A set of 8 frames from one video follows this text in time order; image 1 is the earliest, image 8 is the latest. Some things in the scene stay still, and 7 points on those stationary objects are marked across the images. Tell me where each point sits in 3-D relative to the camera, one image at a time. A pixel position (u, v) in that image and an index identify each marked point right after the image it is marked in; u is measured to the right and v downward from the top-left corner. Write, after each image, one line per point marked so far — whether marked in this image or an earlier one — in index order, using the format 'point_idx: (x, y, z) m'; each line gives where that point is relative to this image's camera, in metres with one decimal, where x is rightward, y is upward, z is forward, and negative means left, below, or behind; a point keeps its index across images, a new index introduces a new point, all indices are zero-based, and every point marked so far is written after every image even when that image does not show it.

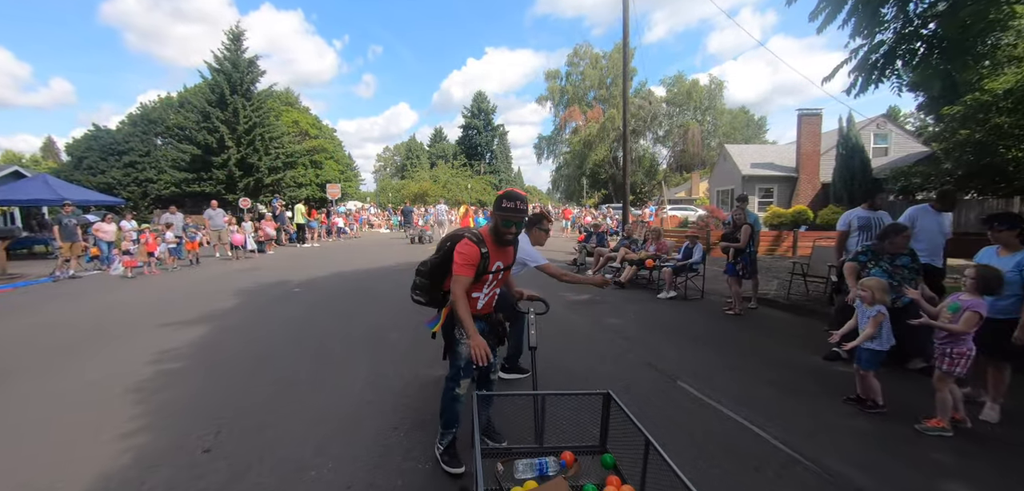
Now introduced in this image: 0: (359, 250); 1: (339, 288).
0: (-6.4, -0.2, +17.7) m
1: (-3.7, -0.9, +9.0) m
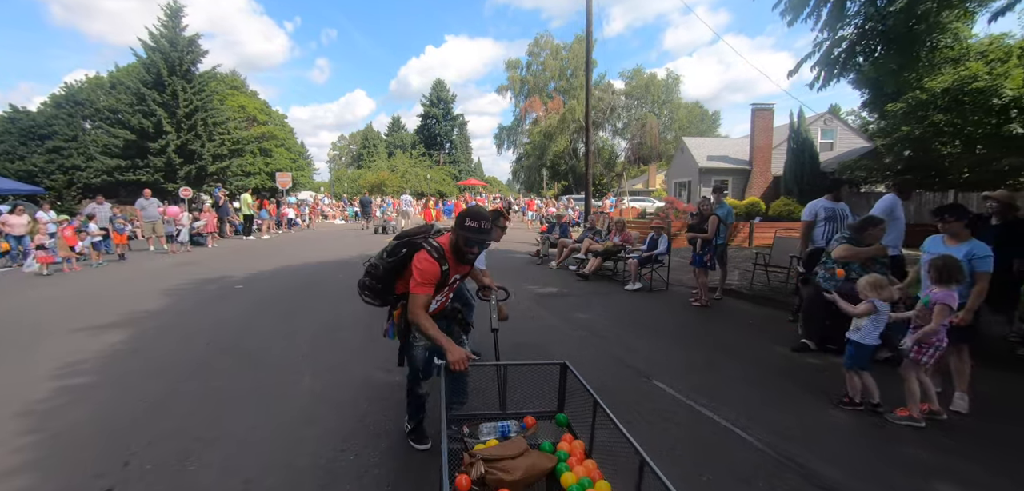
0: (-7.9, +0.1, +16.7) m
1: (-4.4, -0.8, +8.3) m
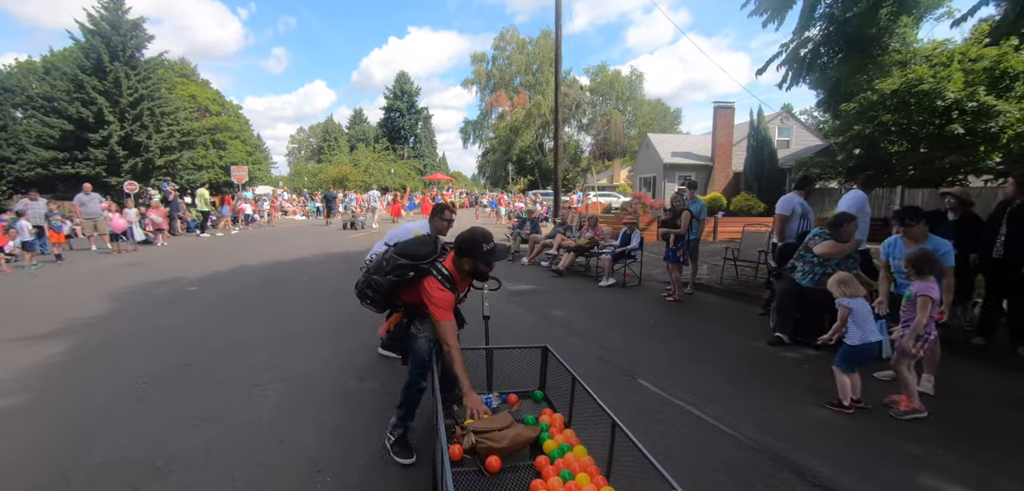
0: (-9.0, +0.2, +15.9) m
1: (-4.9, -0.7, +7.8) m
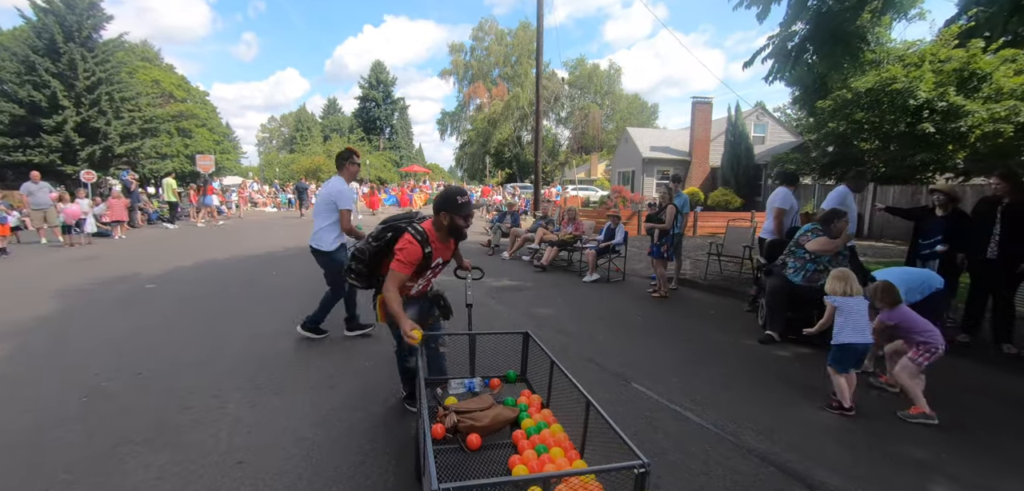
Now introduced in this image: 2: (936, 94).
0: (-9.7, +0.5, +15.1) m
1: (-5.2, -0.6, +7.3) m
2: (+13.5, +4.8, +13.4) m
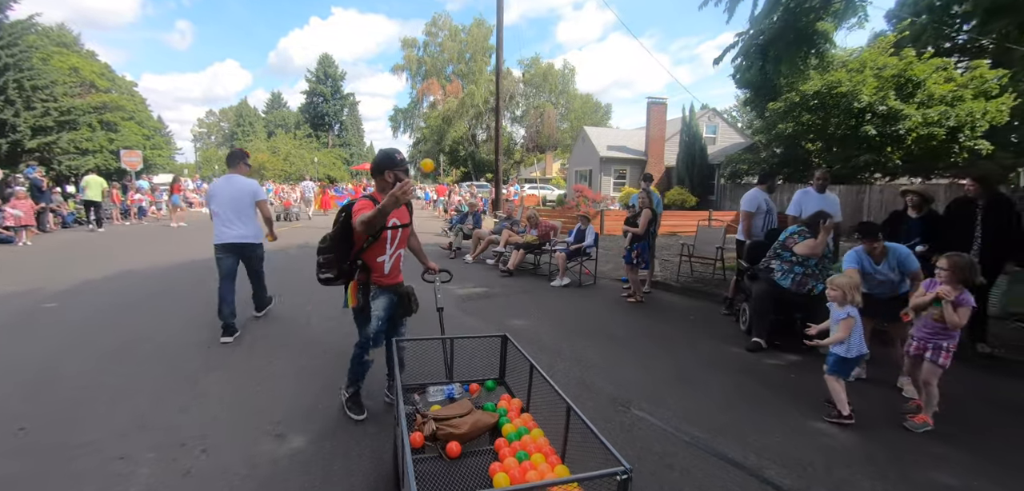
0: (-11.0, +0.3, +13.6) m
1: (-5.7, -0.8, +6.3) m
2: (+12.2, +4.9, +14.3) m
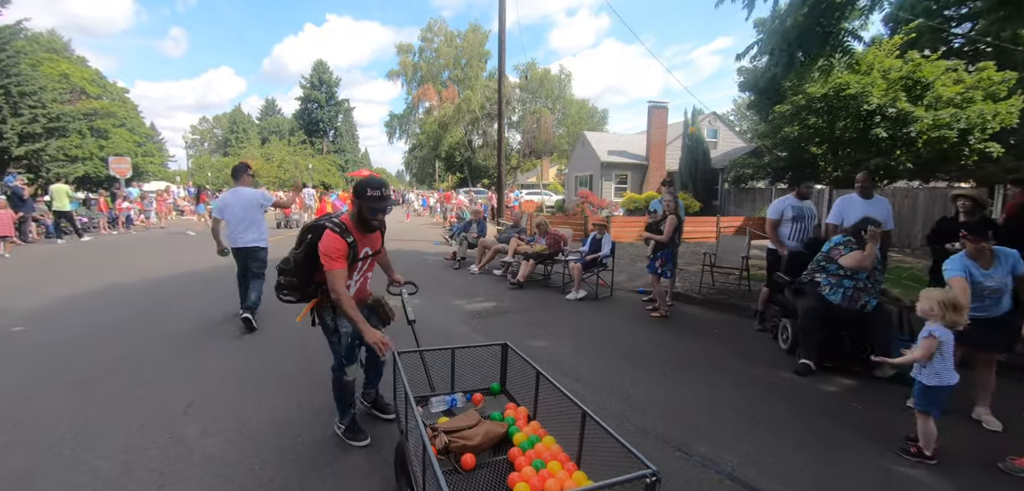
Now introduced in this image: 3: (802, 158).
0: (-10.9, 0.0, +13.0) m
1: (-5.5, -1.0, +5.8) m
2: (+12.3, +4.8, +14.0) m
3: (+11.4, +3.4, +16.8) m
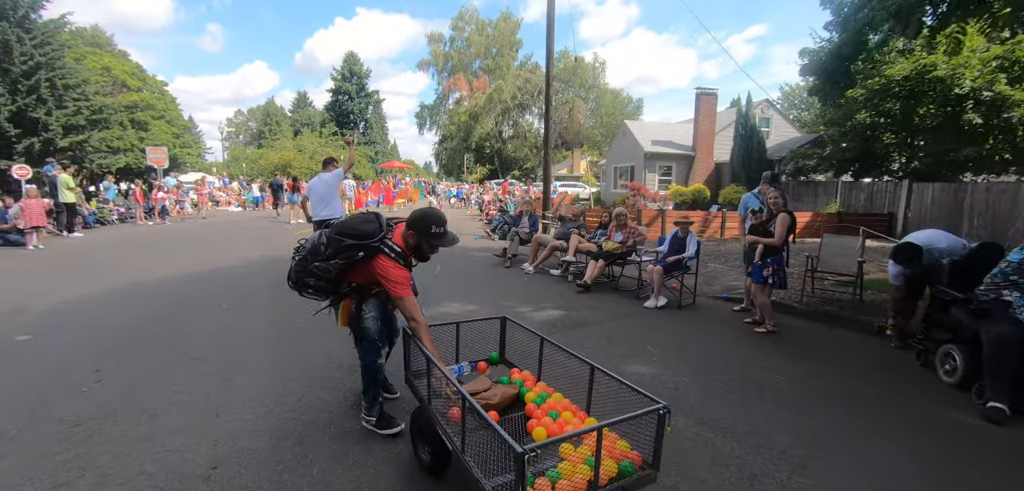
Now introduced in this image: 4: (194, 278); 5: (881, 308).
0: (-9.6, +0.2, +12.7) m
1: (-4.6, -0.9, +5.2) m
2: (+13.7, +4.8, +12.3) m
3: (+12.9, +3.5, +15.2) m
4: (-5.2, -0.6, +7.0) m
5: (+4.9, -0.8, +5.6) m
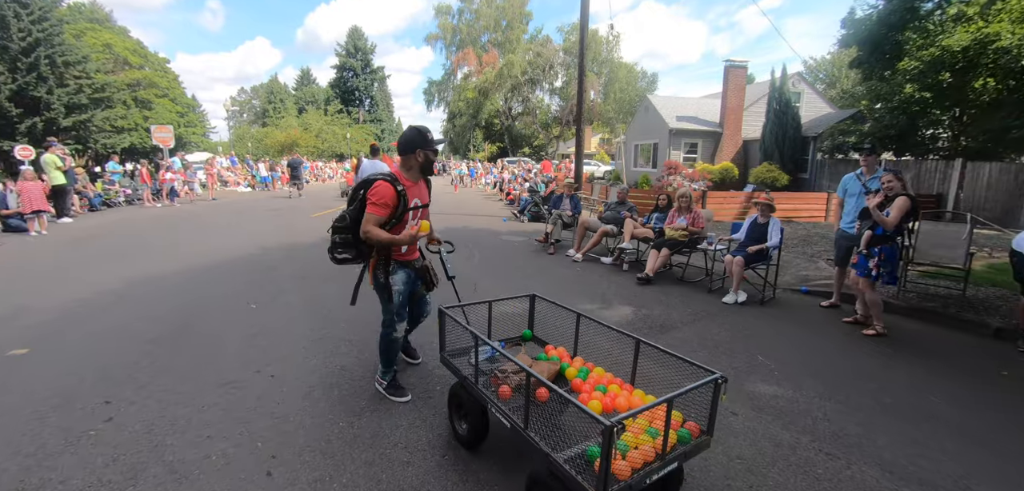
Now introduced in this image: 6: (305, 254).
0: (-8.8, +0.7, +12.1) m
1: (-3.9, -0.8, +4.6) m
2: (+14.4, +5.2, +11.2) m
3: (+13.7, +4.1, +14.2) m
4: (-4.5, -0.4, +6.4) m
5: (+5.6, -0.7, +4.9) m
6: (-3.5, -0.1, +7.1) m
